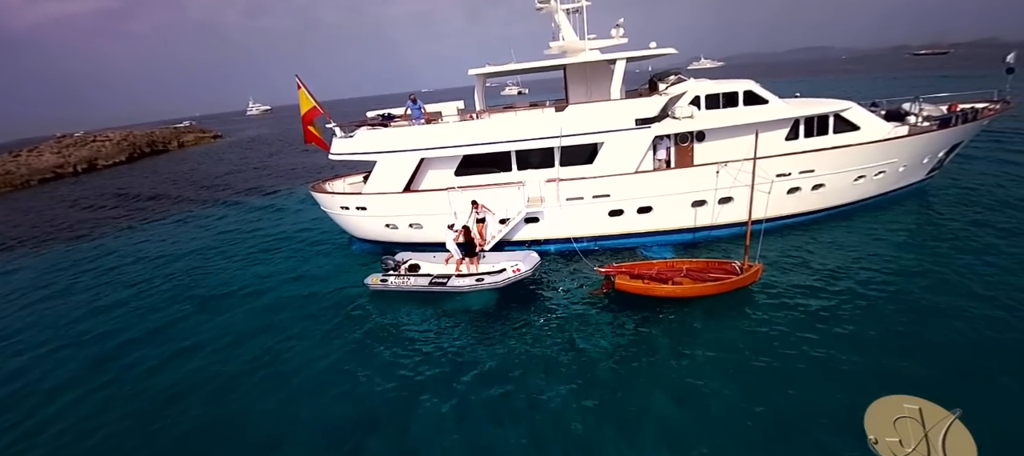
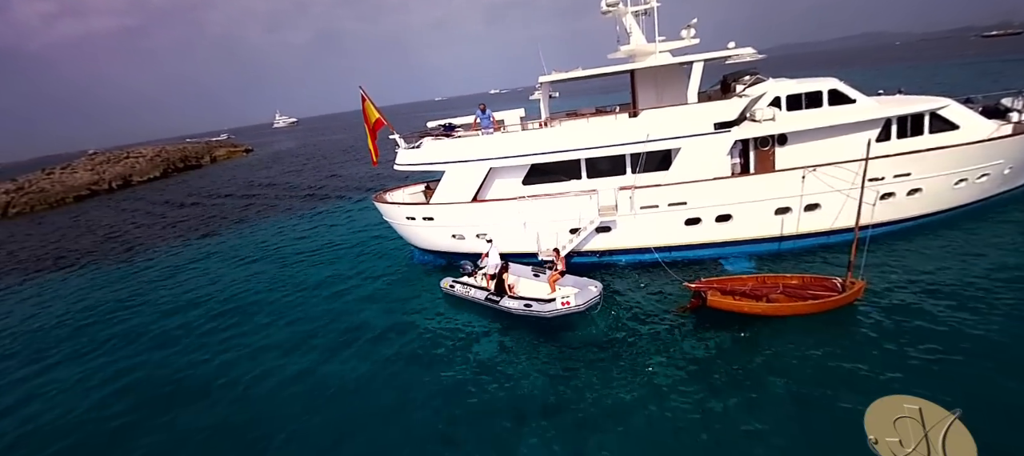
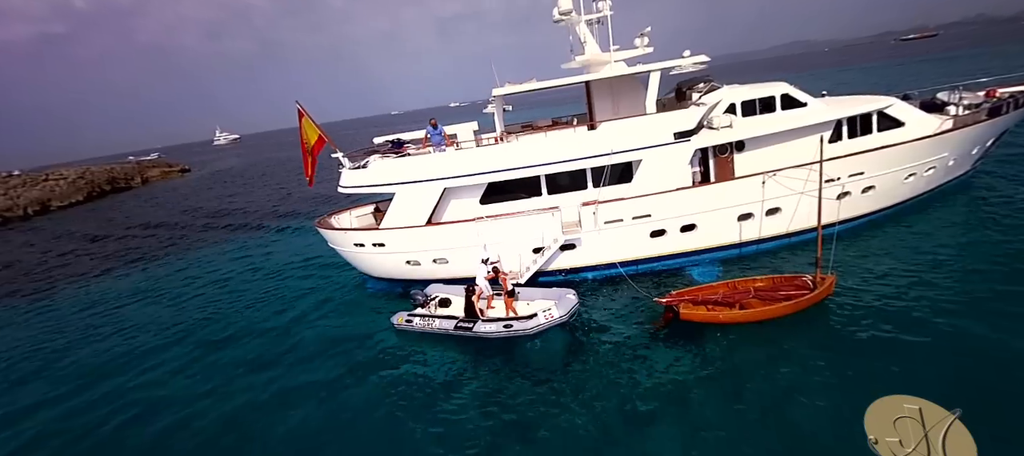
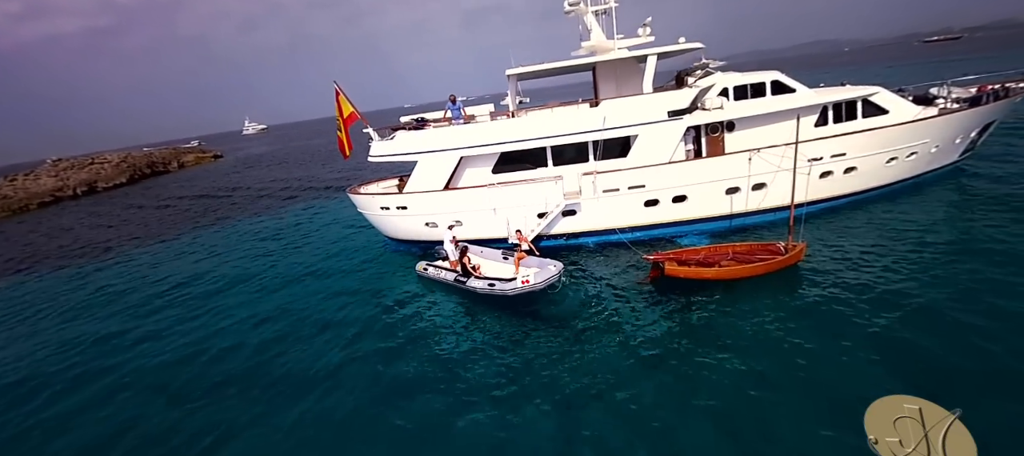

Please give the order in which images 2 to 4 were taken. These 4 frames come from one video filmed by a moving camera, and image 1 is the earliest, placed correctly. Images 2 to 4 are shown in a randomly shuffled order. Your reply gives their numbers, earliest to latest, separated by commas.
3, 2, 4
